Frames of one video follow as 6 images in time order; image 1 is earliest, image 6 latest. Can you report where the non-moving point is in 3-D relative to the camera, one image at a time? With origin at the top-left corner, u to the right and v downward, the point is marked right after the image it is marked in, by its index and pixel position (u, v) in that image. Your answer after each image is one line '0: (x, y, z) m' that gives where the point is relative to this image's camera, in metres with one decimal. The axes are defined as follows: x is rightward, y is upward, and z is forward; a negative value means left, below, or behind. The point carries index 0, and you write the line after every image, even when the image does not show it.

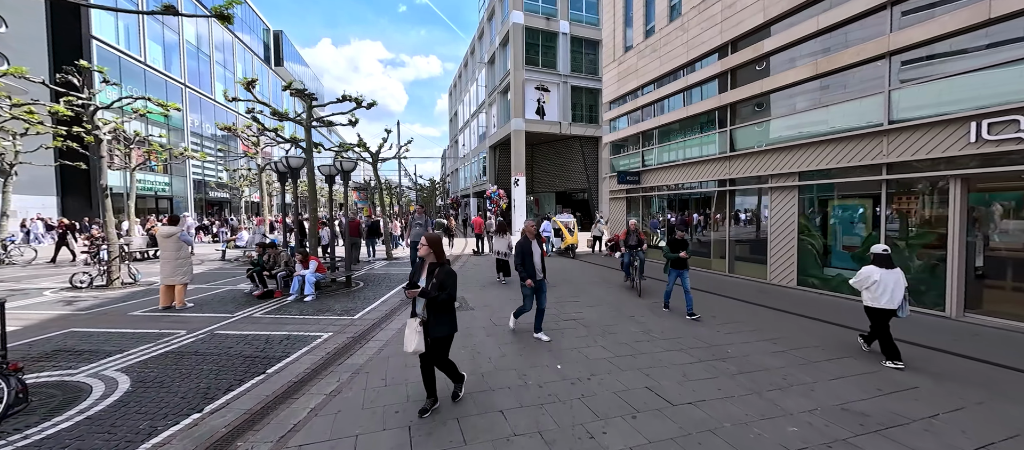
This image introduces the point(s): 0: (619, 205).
0: (+4.9, +0.9, +16.6) m
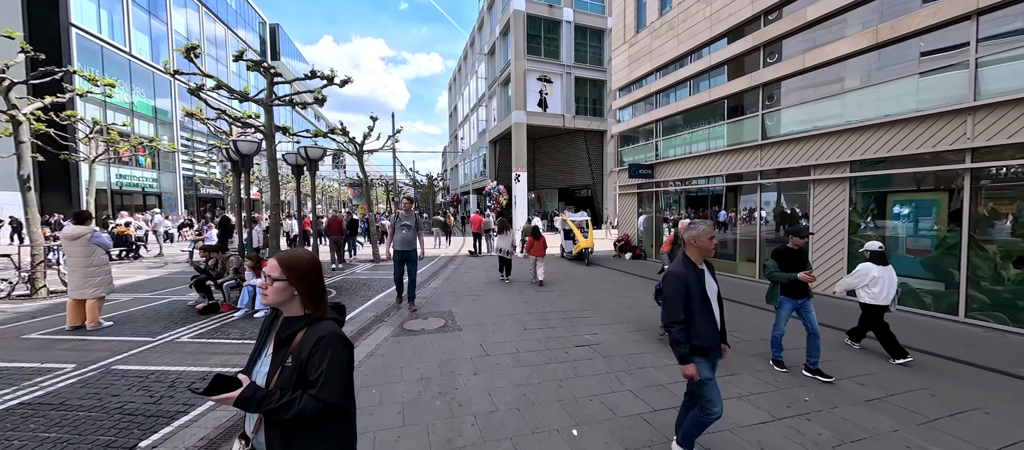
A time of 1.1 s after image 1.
0: (+4.9, +1.0, +15.2) m
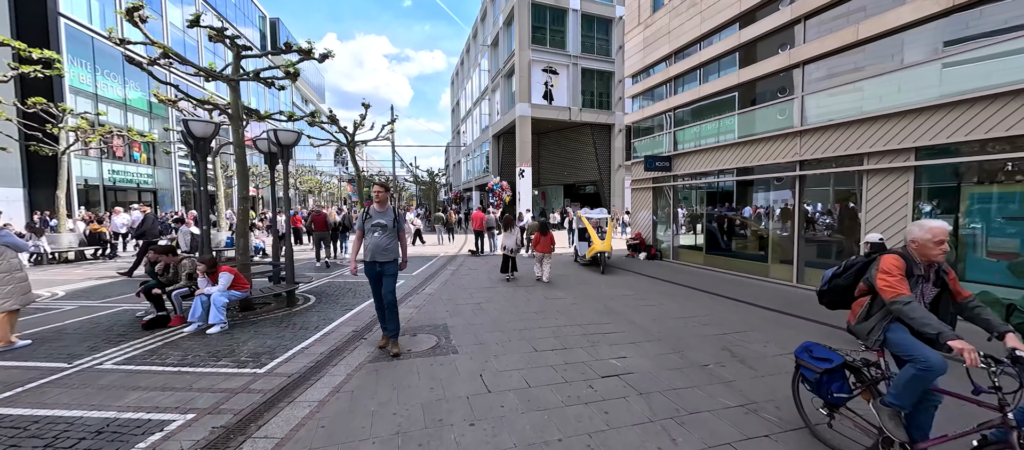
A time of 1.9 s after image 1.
0: (+5.1, +1.1, +14.2) m
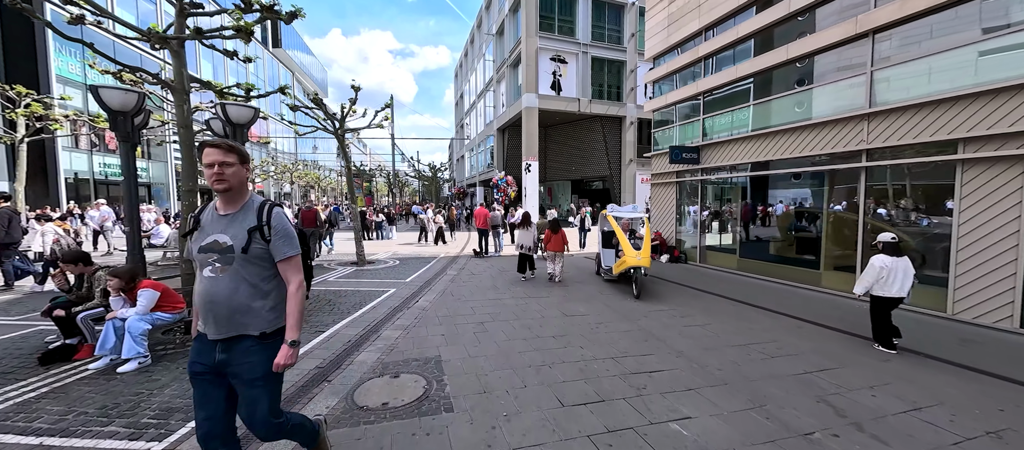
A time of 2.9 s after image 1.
0: (+5.3, +1.1, +12.9) m
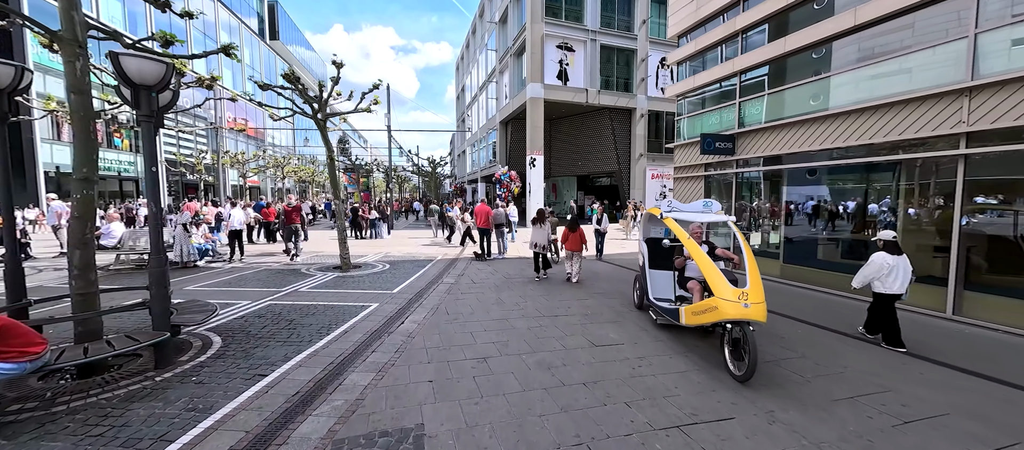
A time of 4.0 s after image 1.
0: (+5.5, +1.1, +11.5) m
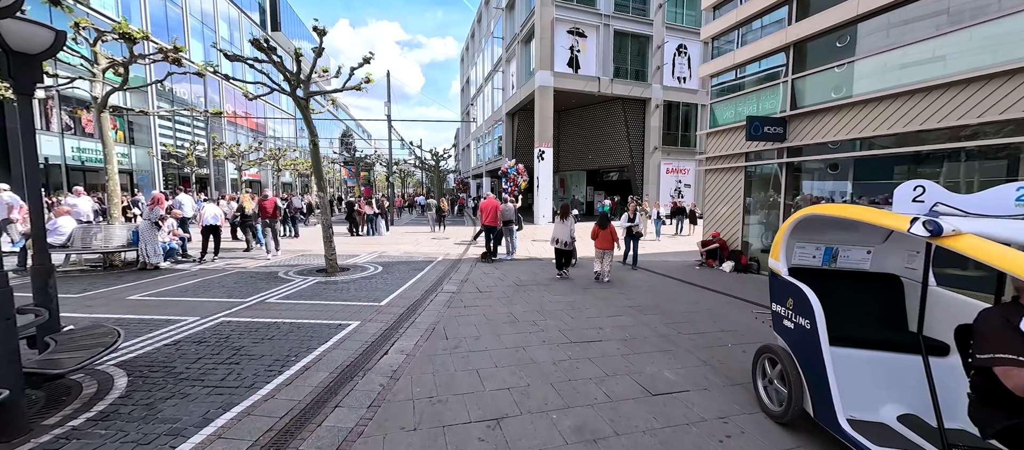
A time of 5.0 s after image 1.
0: (+5.8, +1.2, +10.2) m
